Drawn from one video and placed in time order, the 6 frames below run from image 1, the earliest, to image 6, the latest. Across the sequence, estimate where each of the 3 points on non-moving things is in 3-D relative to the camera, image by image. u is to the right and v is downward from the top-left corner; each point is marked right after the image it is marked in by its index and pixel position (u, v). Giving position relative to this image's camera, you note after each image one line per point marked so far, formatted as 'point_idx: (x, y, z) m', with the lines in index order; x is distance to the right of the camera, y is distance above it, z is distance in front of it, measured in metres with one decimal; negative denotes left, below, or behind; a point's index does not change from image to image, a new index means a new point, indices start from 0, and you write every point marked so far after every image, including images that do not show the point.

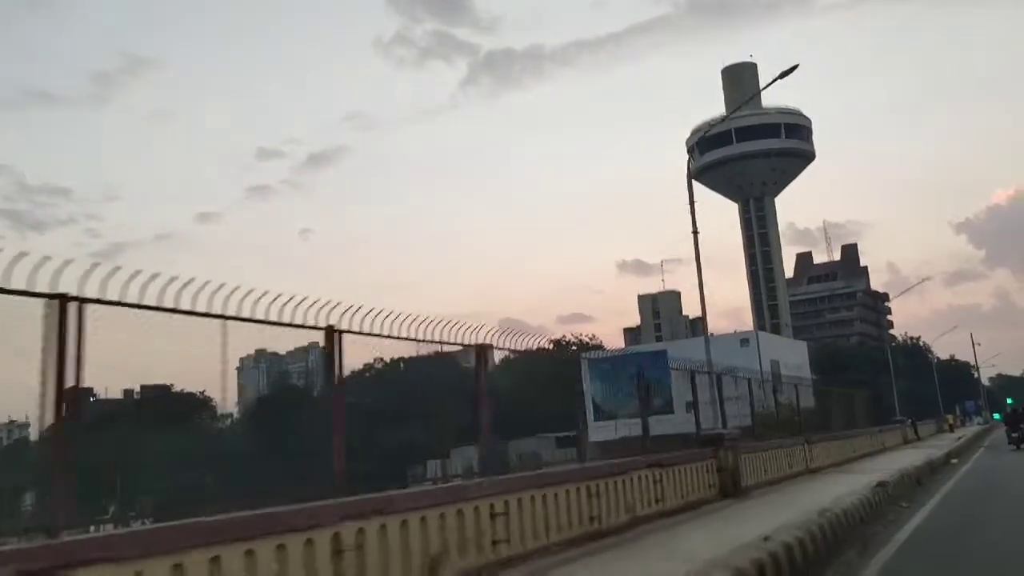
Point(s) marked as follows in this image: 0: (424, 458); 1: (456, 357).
0: (-0.9, -1.7, +9.4) m
1: (-0.6, -0.8, +10.3) m
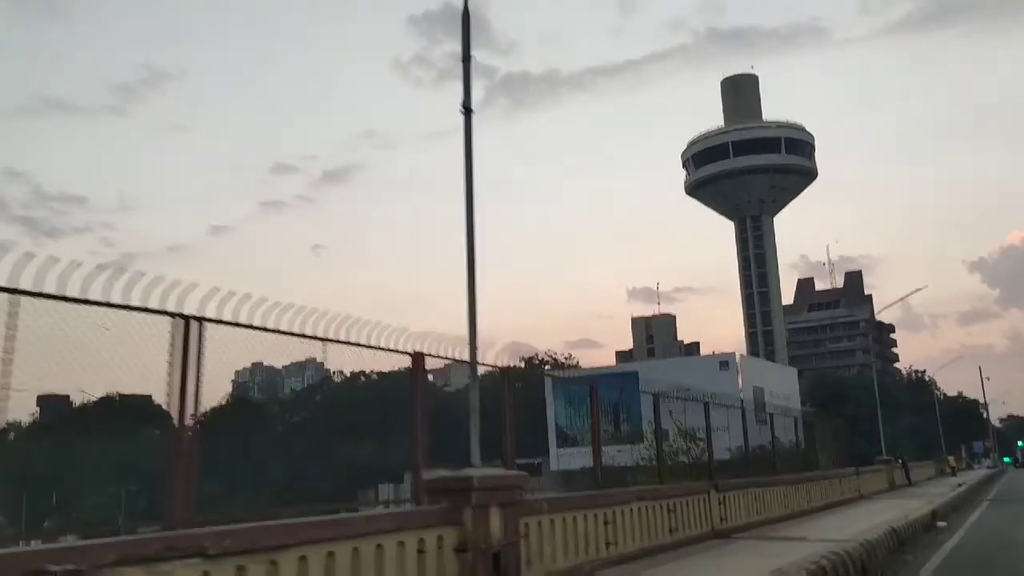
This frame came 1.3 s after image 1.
0: (-1.3, -1.8, +8.7) m
1: (-0.9, -0.9, +9.6) m
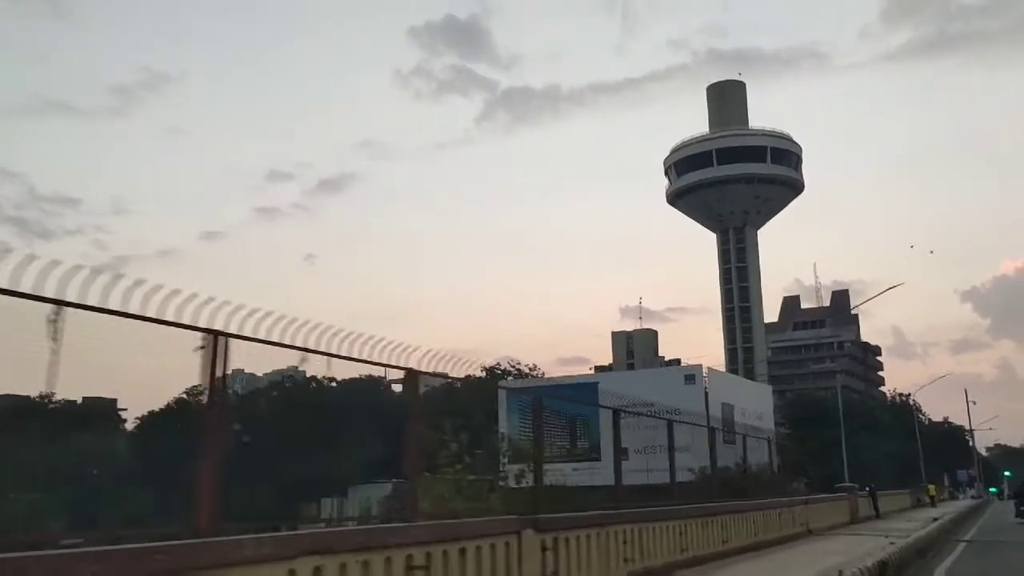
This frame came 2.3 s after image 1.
0: (-1.7, -1.8, +8.2) m
1: (-1.2, -0.9, +9.1) m
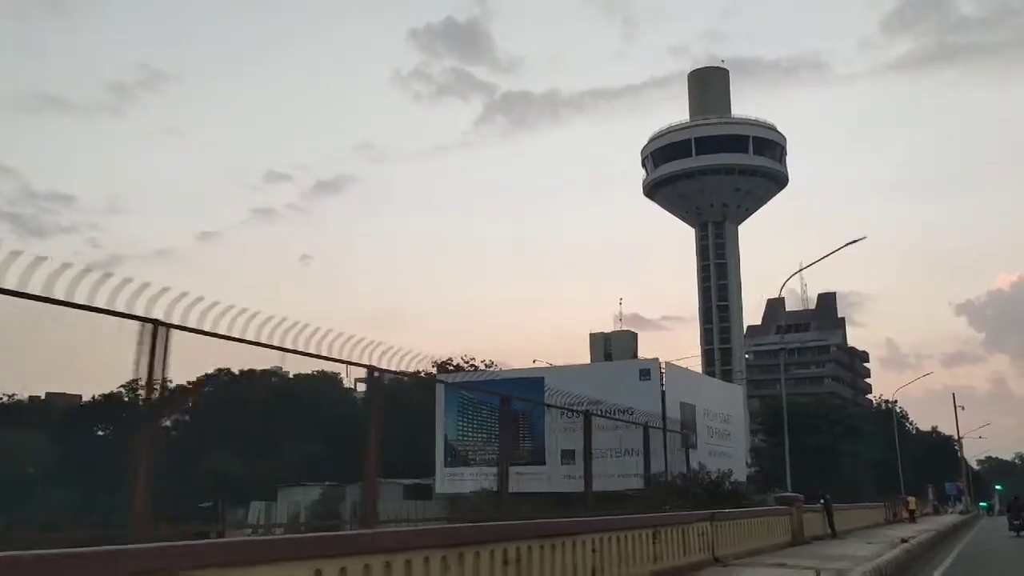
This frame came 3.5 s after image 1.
0: (-2.1, -1.7, +7.6) m
1: (-1.6, -0.8, +8.4) m
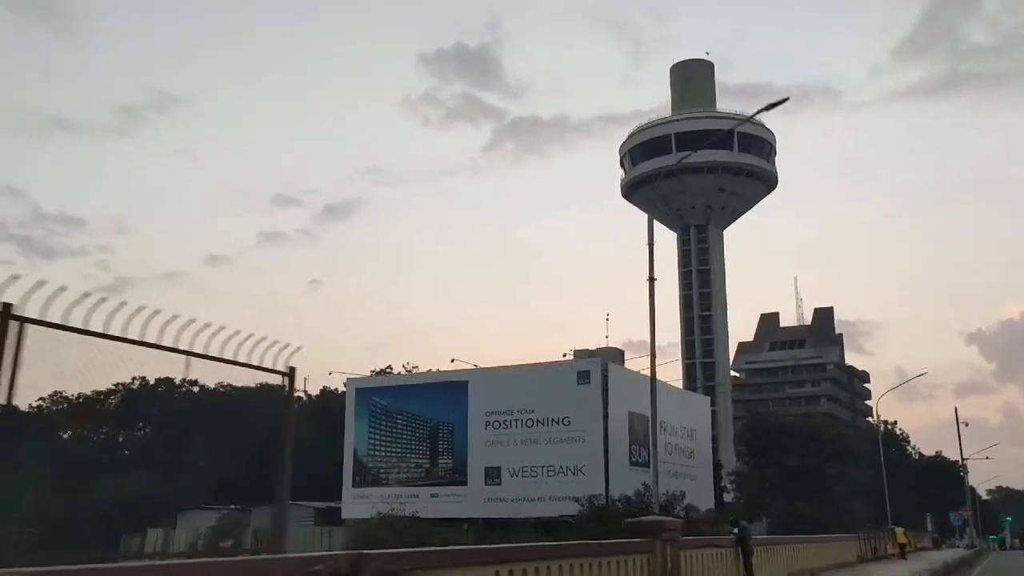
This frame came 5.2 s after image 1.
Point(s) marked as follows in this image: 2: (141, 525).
0: (-2.5, -1.7, +6.7) m
1: (-2.0, -0.9, +7.6) m
2: (-2.5, -1.7, +6.6) m
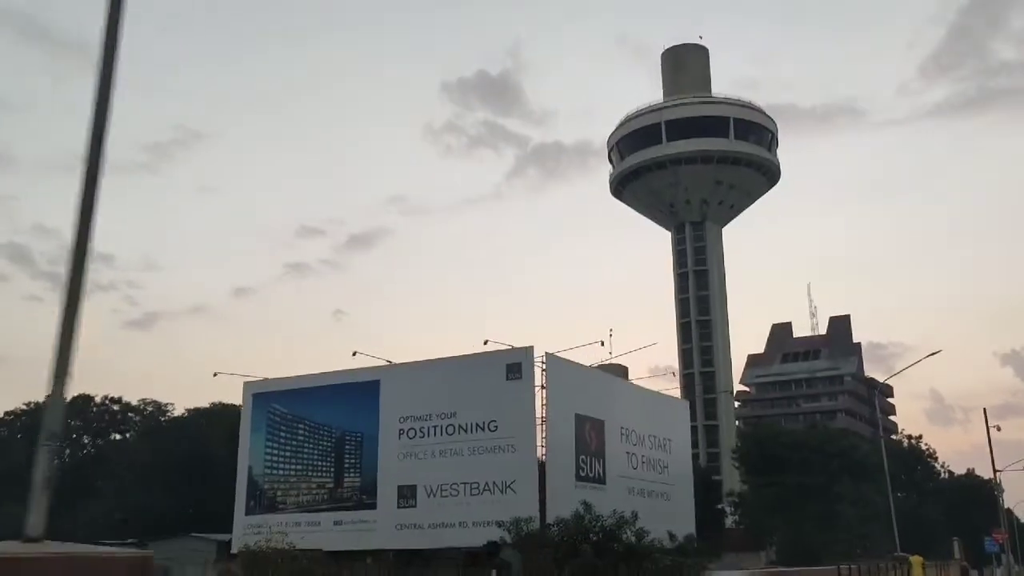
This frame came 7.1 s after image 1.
0: (-2.7, -1.7, +5.9) m
1: (-2.2, -0.9, +6.8) m
2: (-2.8, -1.7, +5.8) m
